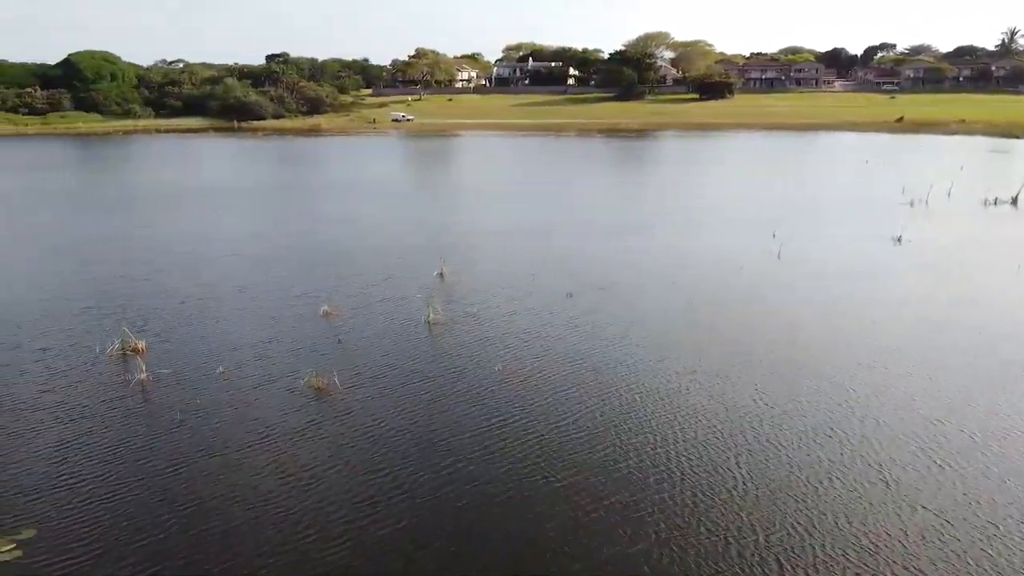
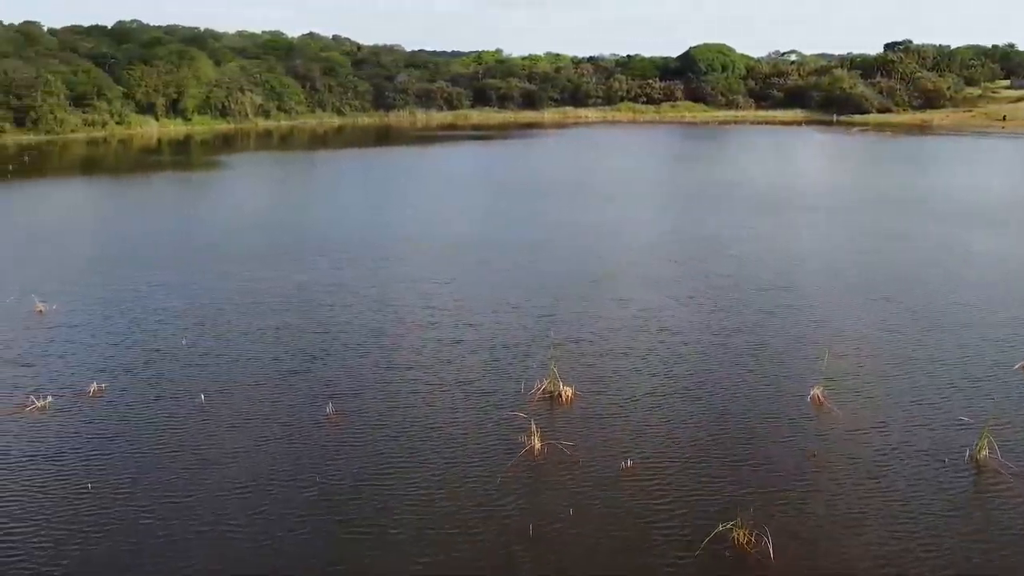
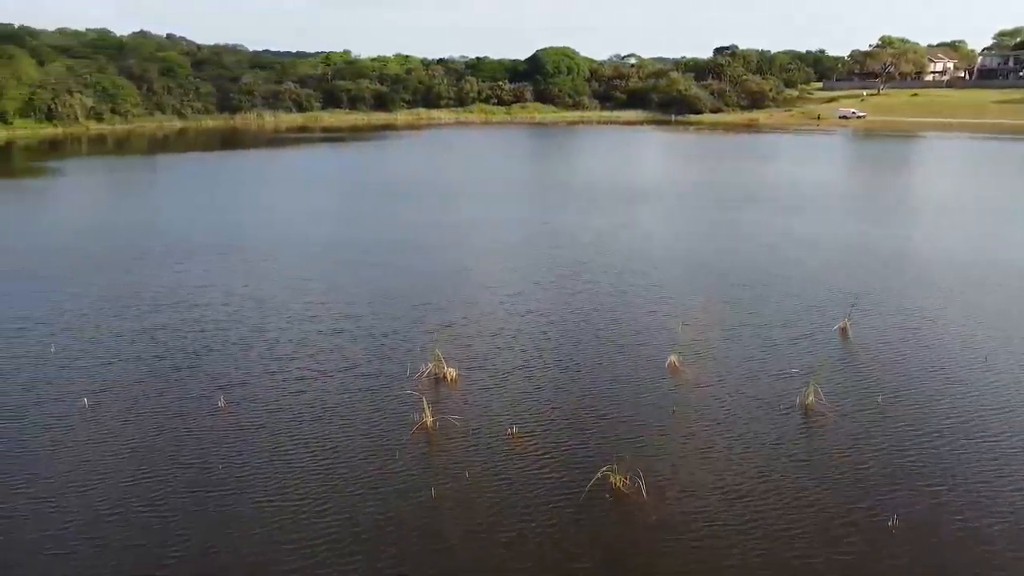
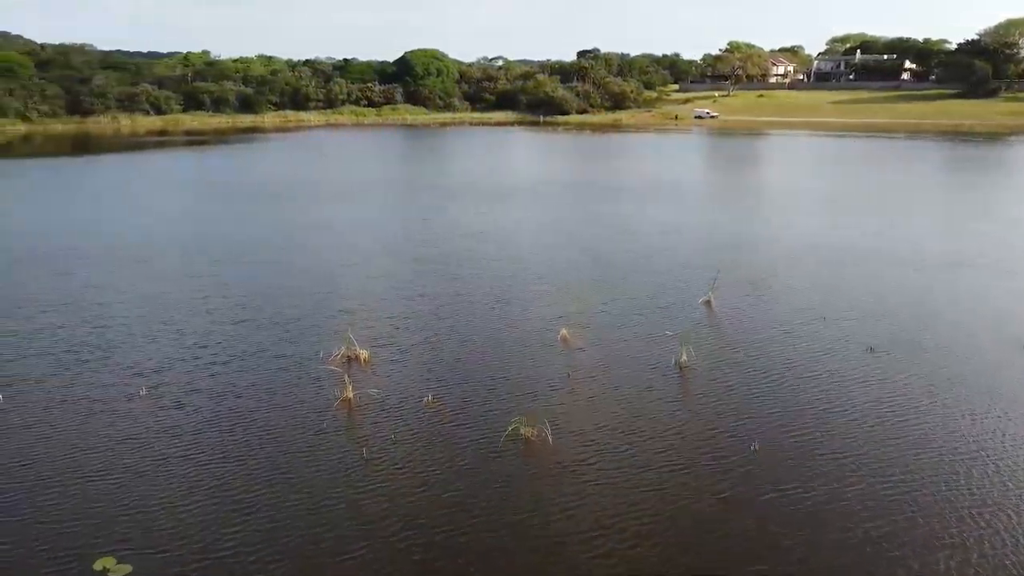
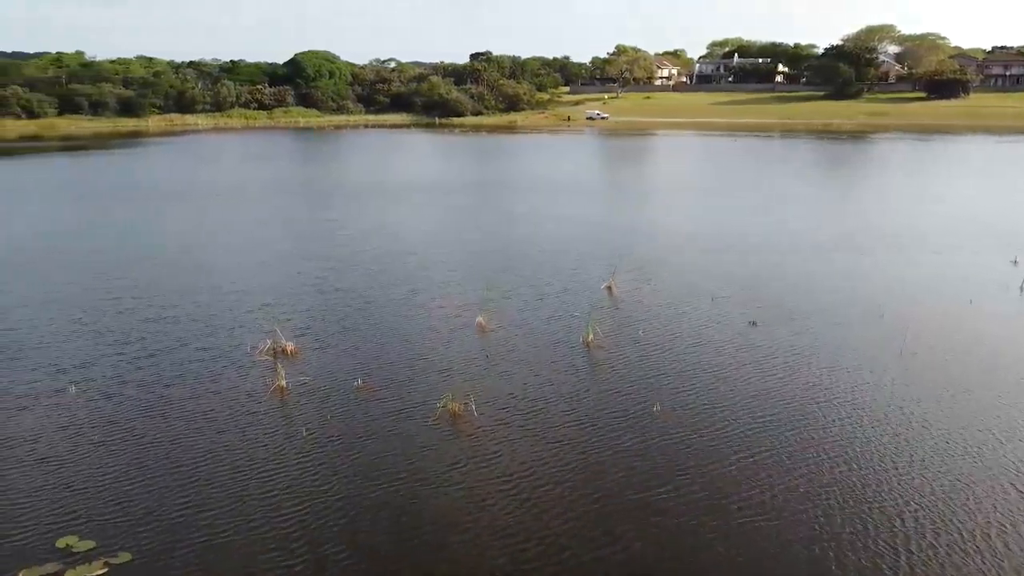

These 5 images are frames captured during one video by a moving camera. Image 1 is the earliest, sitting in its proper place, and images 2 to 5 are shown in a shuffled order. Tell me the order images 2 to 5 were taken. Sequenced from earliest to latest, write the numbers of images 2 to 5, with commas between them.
5, 4, 3, 2
